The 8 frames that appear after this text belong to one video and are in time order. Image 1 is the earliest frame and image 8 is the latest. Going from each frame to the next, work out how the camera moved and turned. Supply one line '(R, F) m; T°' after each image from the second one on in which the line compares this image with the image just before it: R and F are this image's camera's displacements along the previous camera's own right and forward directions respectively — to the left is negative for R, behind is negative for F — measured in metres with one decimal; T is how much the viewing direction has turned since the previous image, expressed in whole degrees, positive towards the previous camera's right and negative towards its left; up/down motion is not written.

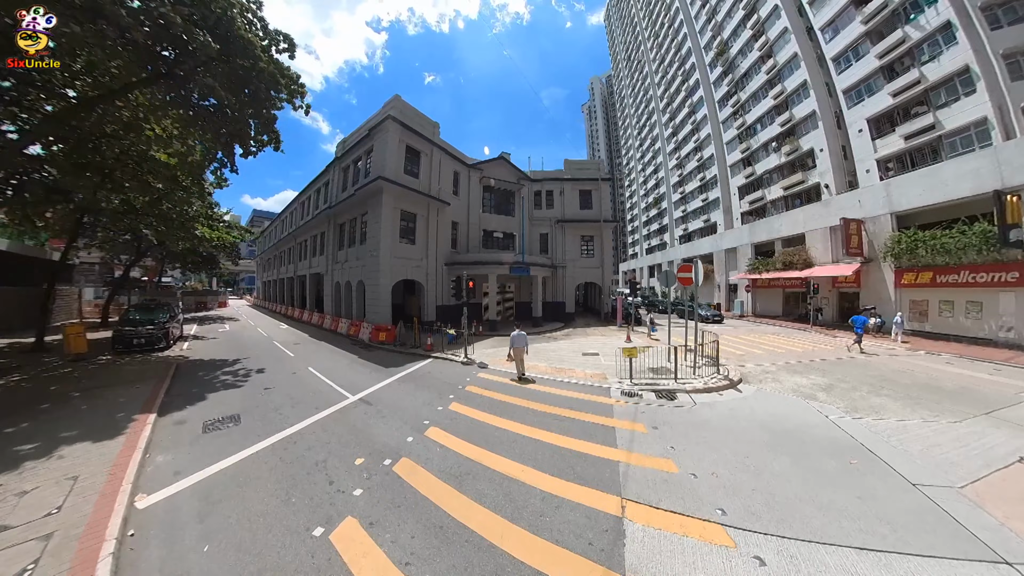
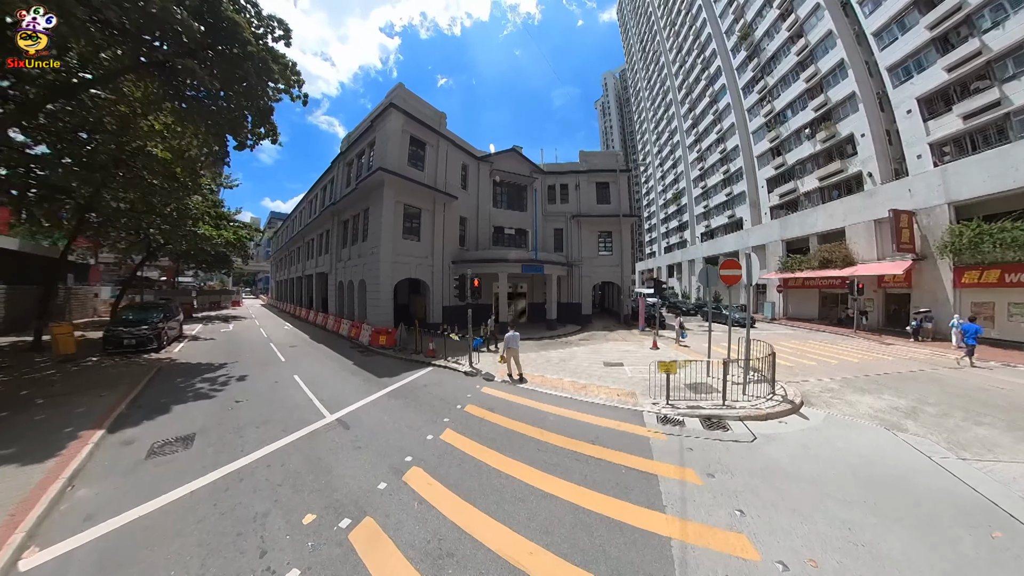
(+0.1, +1.3) m; -2°
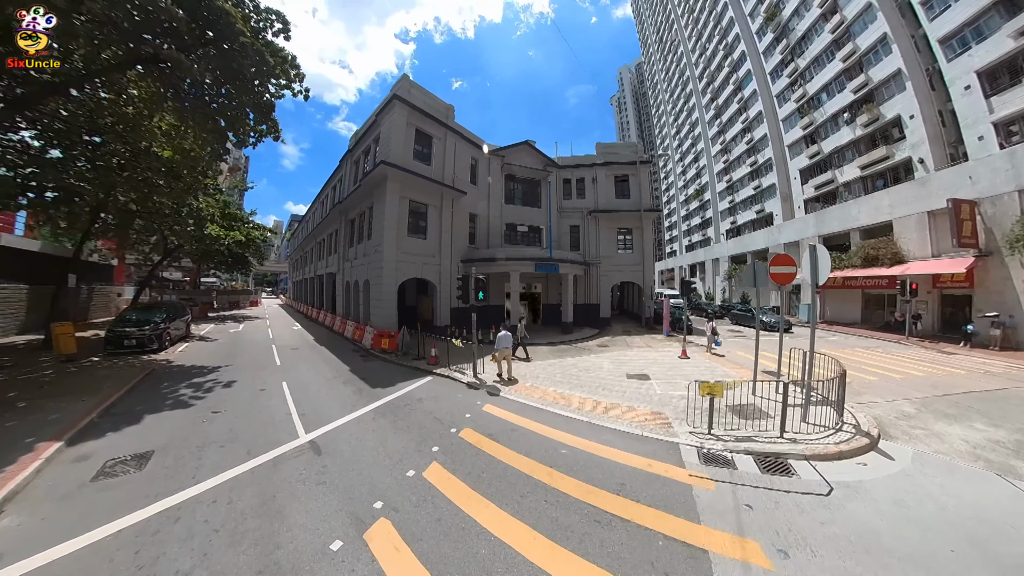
(+0.2, +1.1) m; -3°
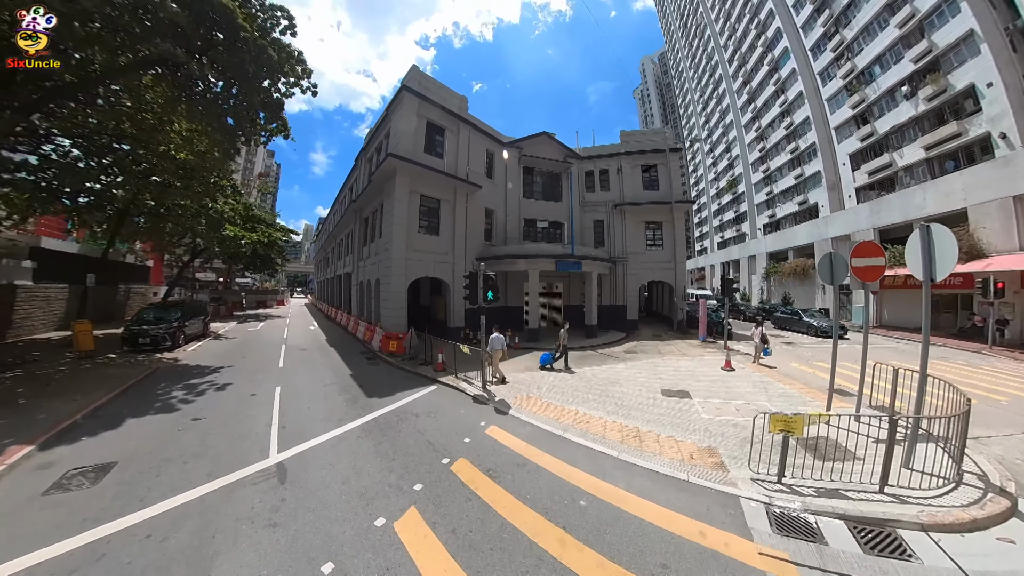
(+0.2, +1.1) m; -4°
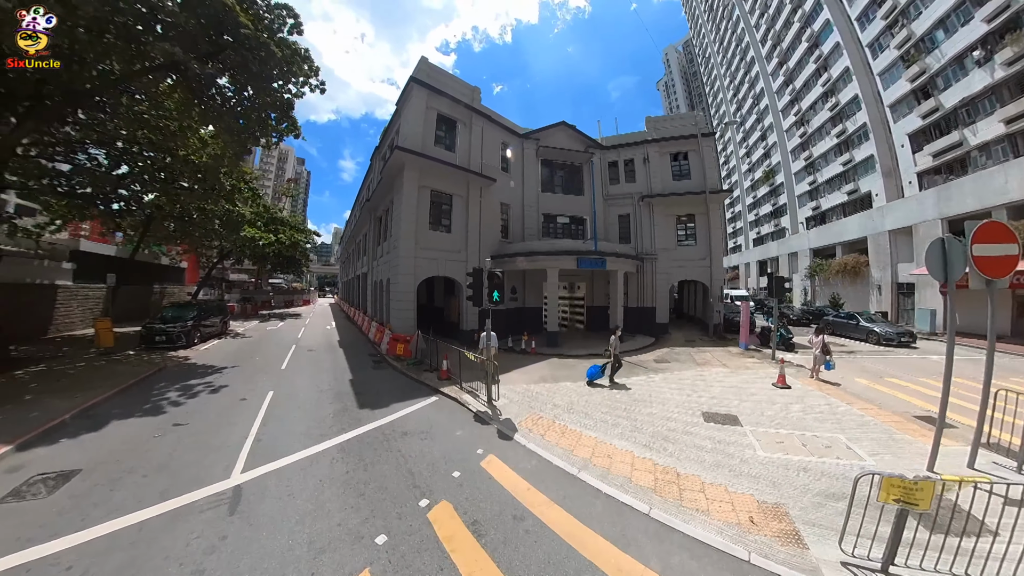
(+0.3, +1.0) m; -4°
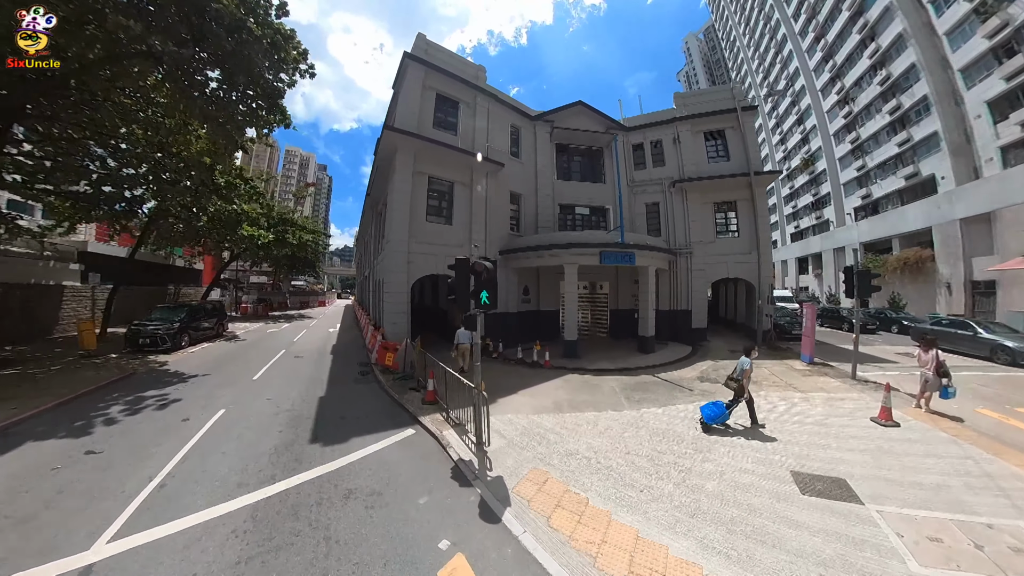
(+0.3, +1.7) m; -3°
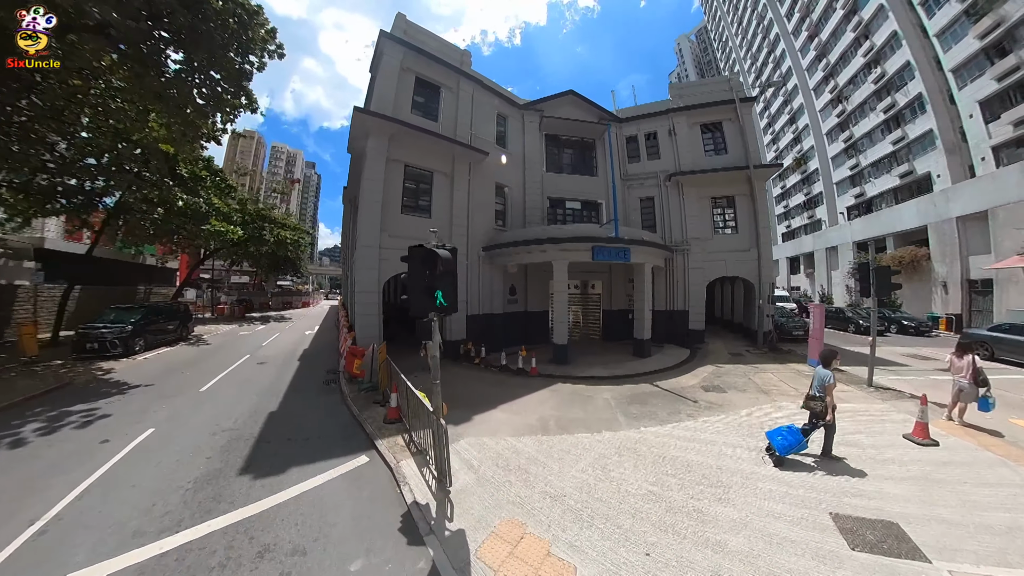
(+0.2, +0.9) m; +1°
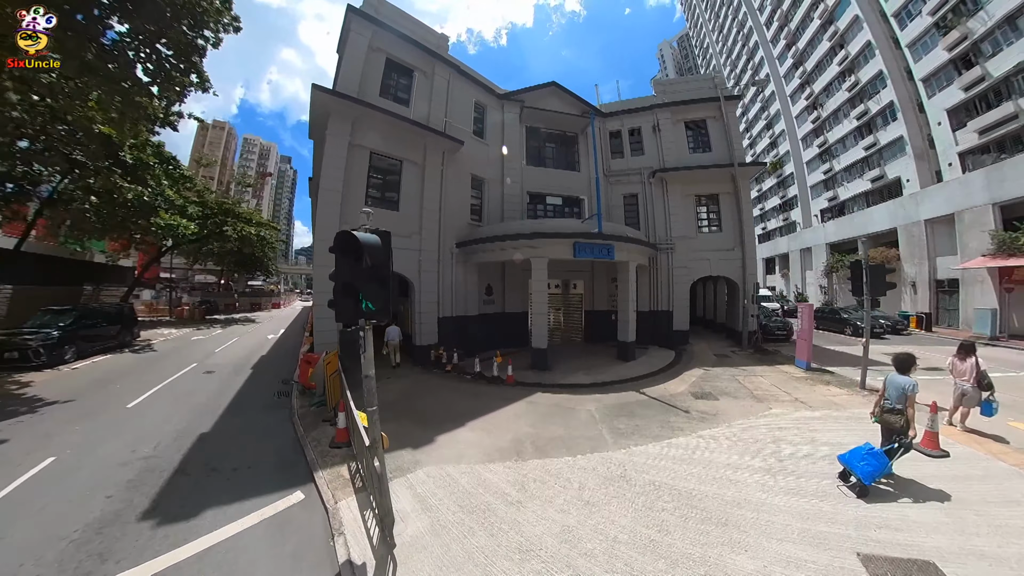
(+0.2, +0.7) m; +3°
